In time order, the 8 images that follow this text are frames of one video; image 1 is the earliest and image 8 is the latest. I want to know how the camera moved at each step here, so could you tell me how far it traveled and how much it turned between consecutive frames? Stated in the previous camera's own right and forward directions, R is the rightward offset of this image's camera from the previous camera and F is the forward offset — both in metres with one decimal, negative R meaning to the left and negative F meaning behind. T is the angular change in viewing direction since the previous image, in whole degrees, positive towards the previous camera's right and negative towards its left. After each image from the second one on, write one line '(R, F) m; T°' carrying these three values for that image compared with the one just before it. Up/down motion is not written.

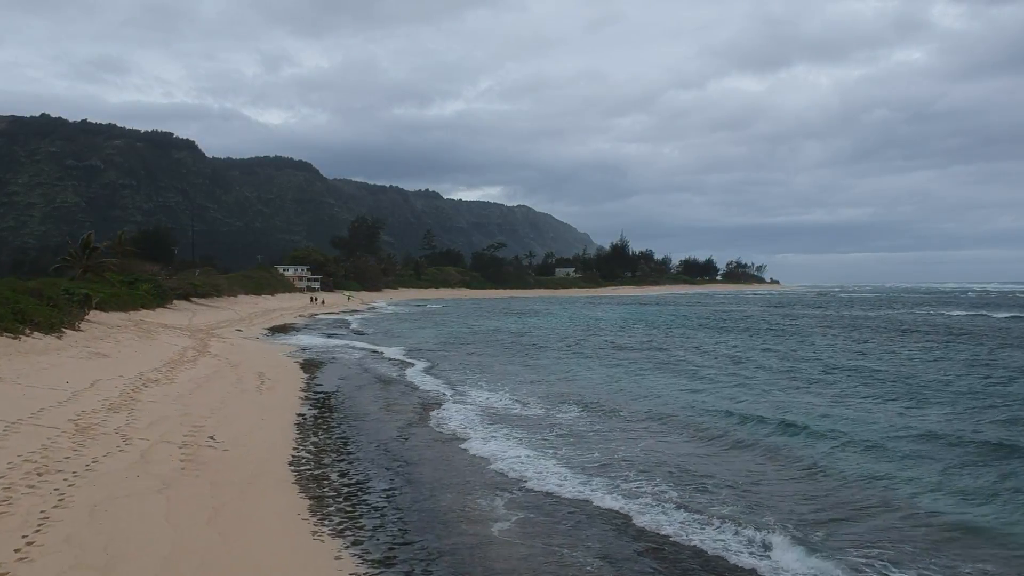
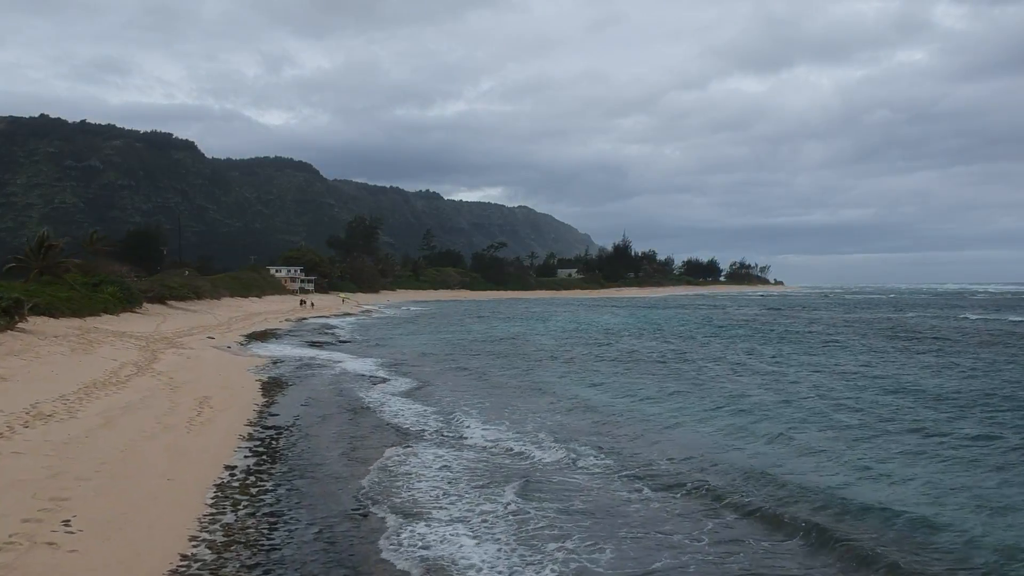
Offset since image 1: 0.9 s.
(-0.1, +2.9) m; 0°
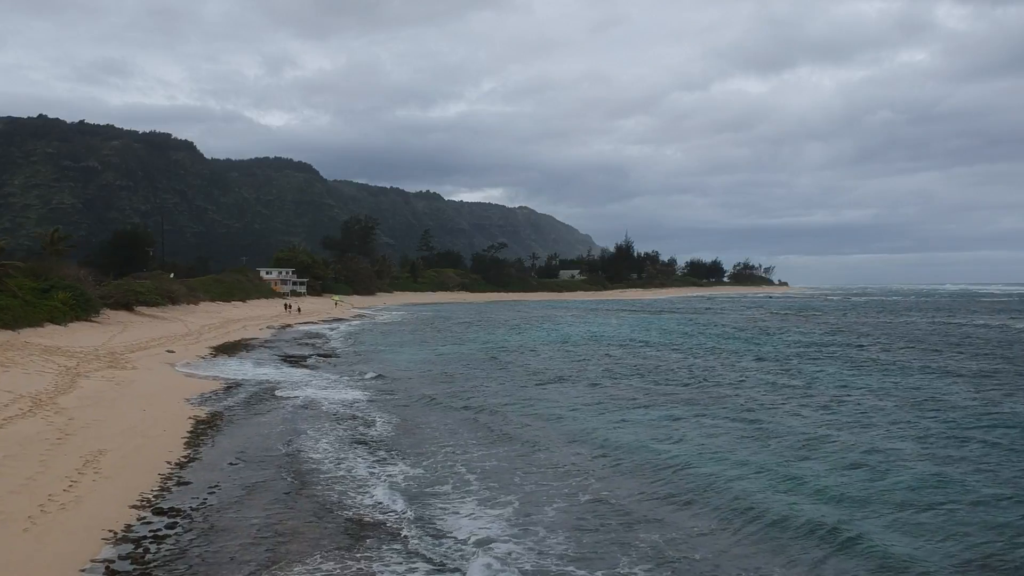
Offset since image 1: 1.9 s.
(-0.1, +3.3) m; 0°
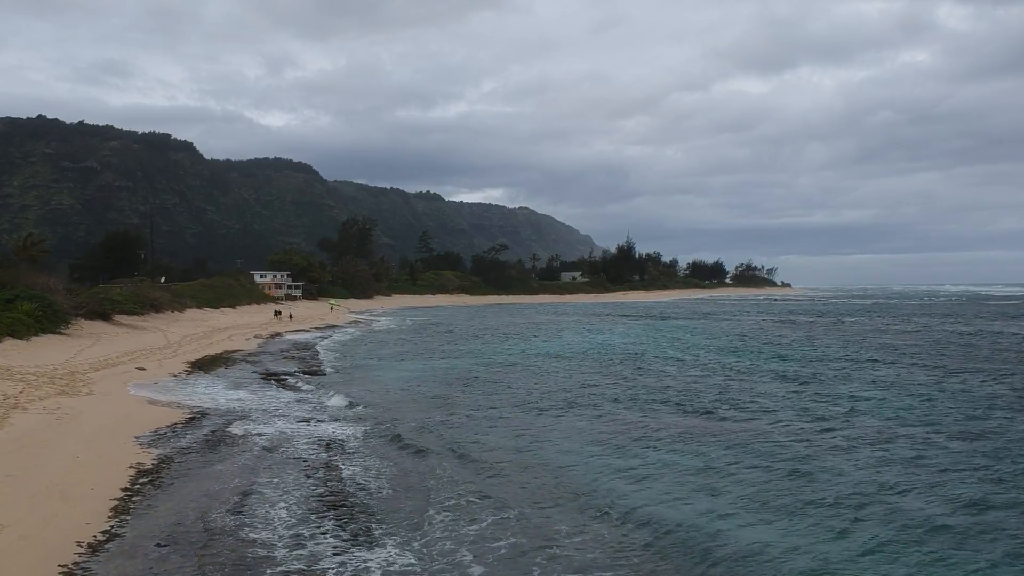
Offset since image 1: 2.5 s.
(0.0, +1.9) m; 0°
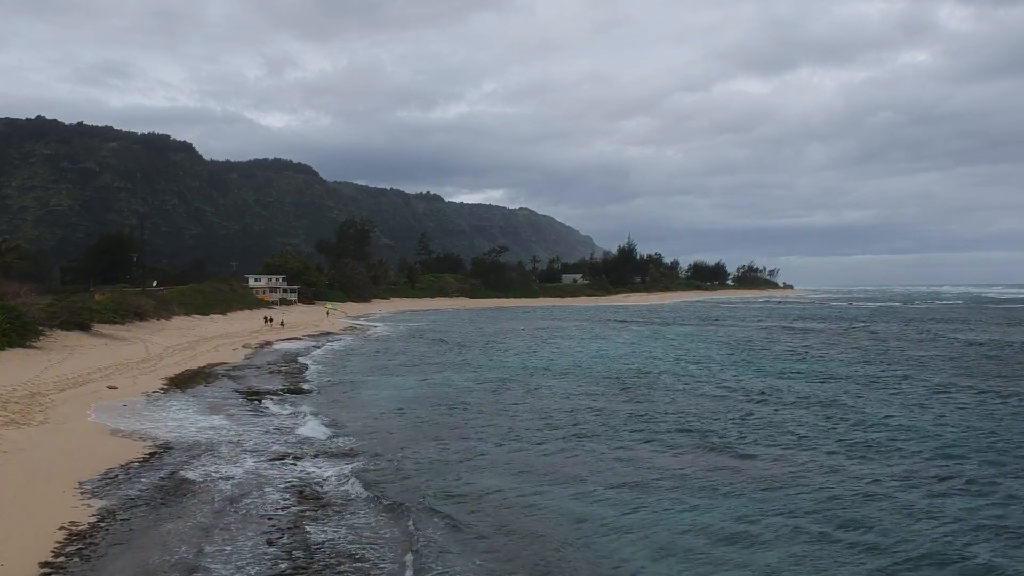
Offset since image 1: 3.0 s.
(0.0, +1.6) m; 0°
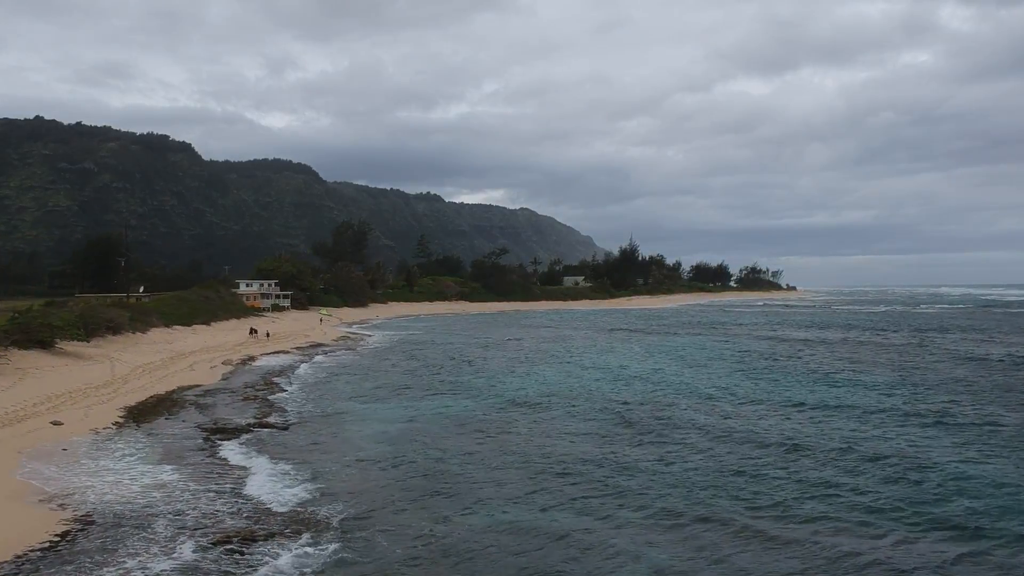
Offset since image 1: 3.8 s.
(-0.1, +2.5) m; 0°
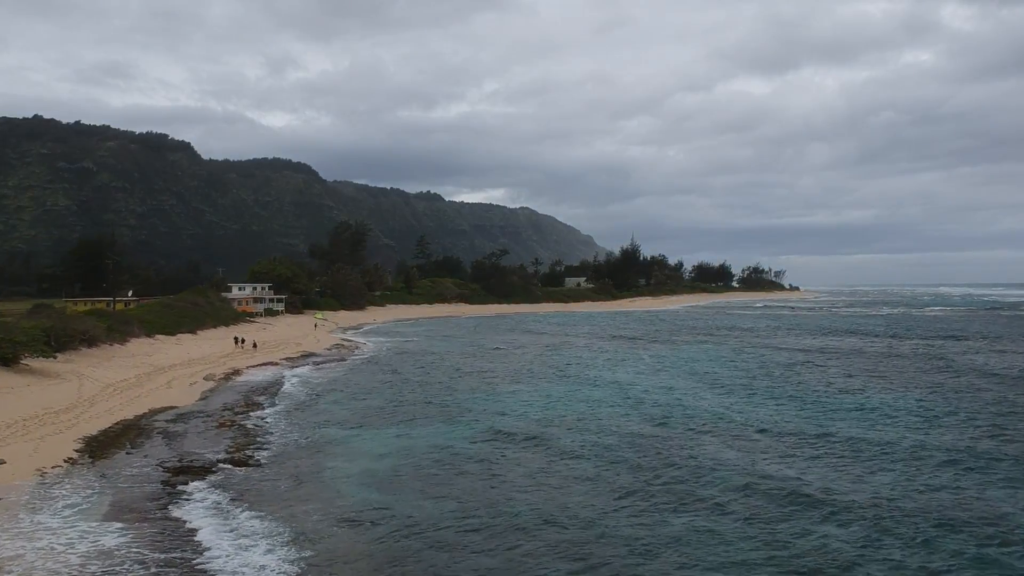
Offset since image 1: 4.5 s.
(-0.1, +2.1) m; 0°
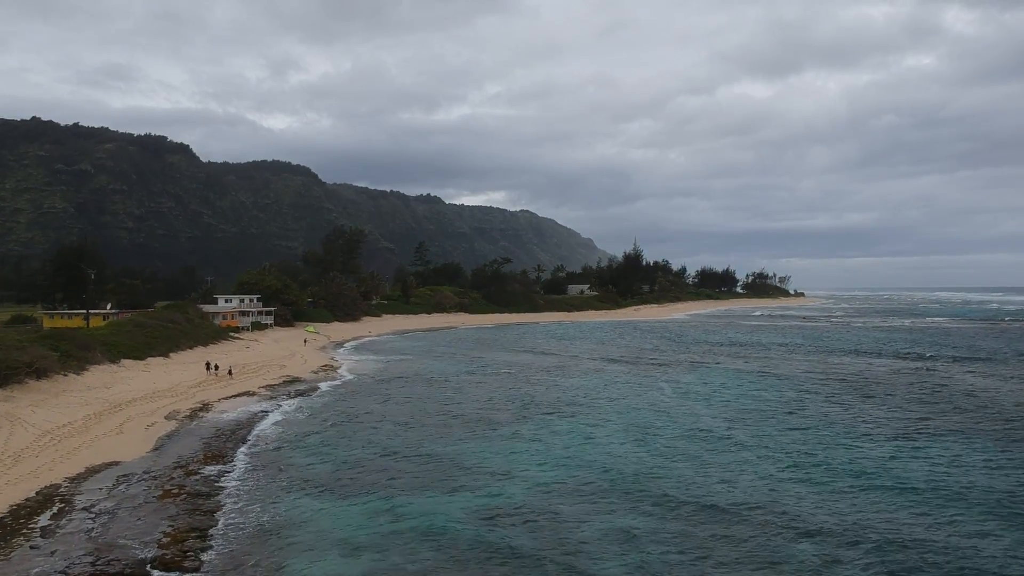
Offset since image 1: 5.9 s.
(-0.2, +3.5) m; 0°
